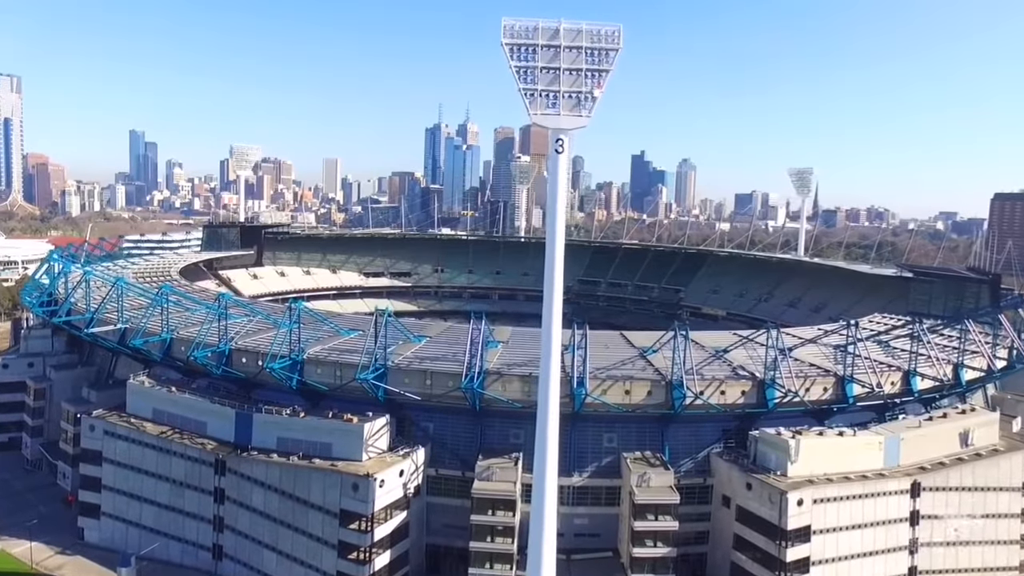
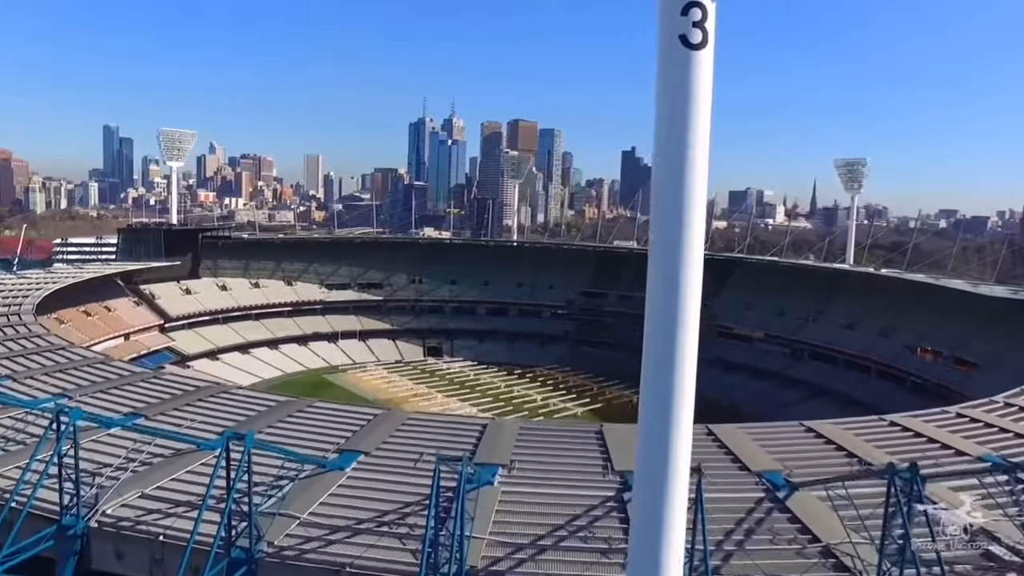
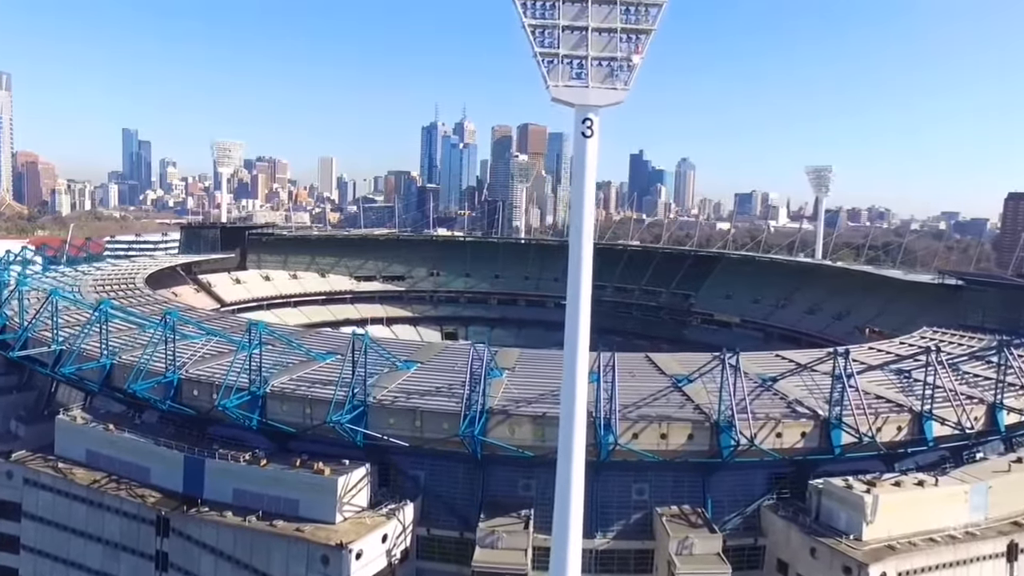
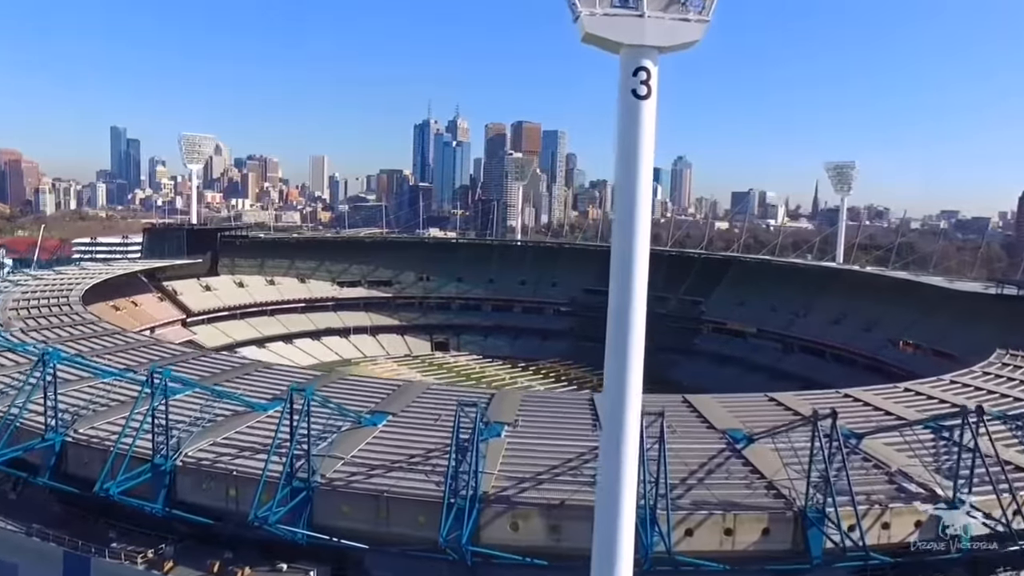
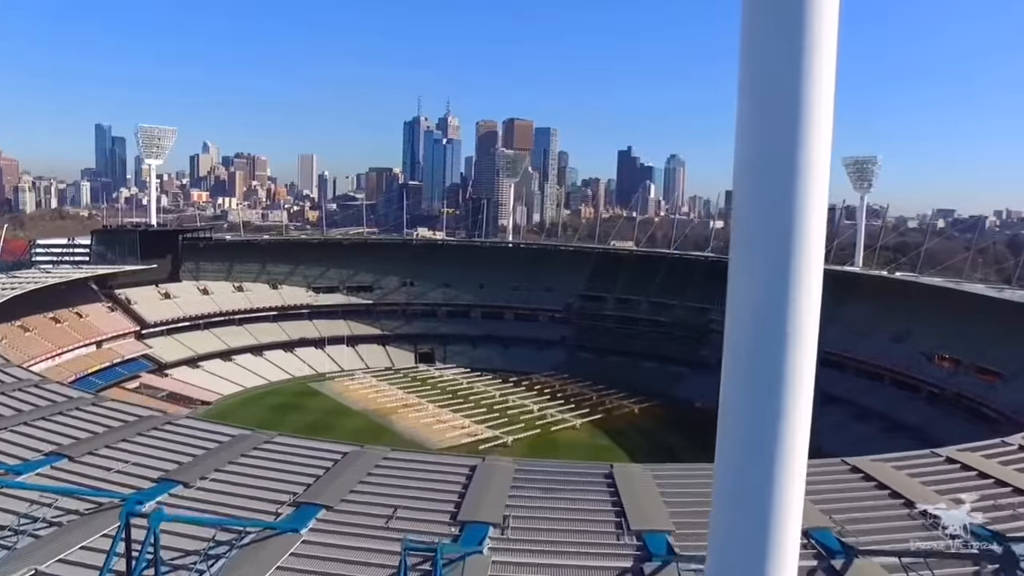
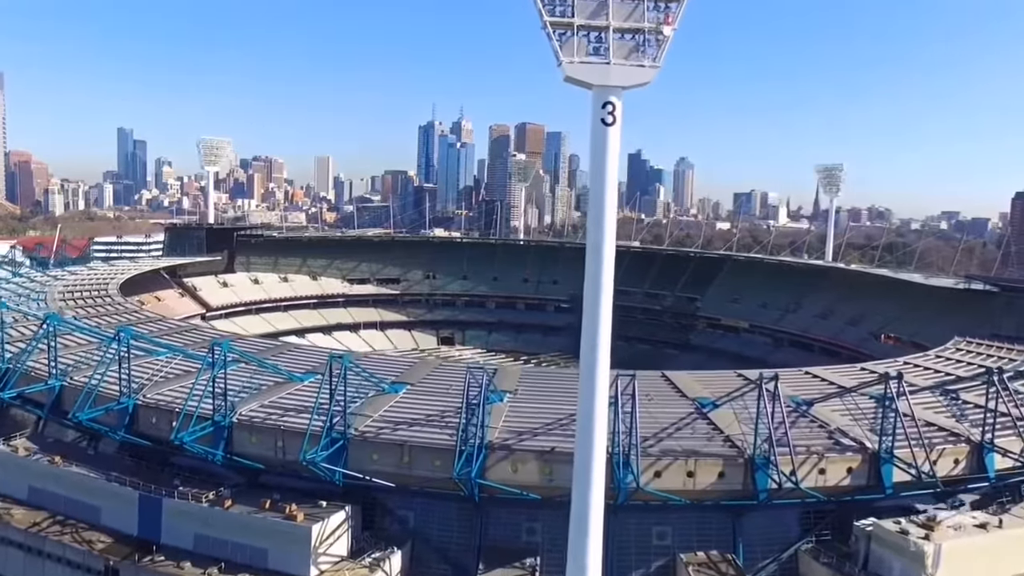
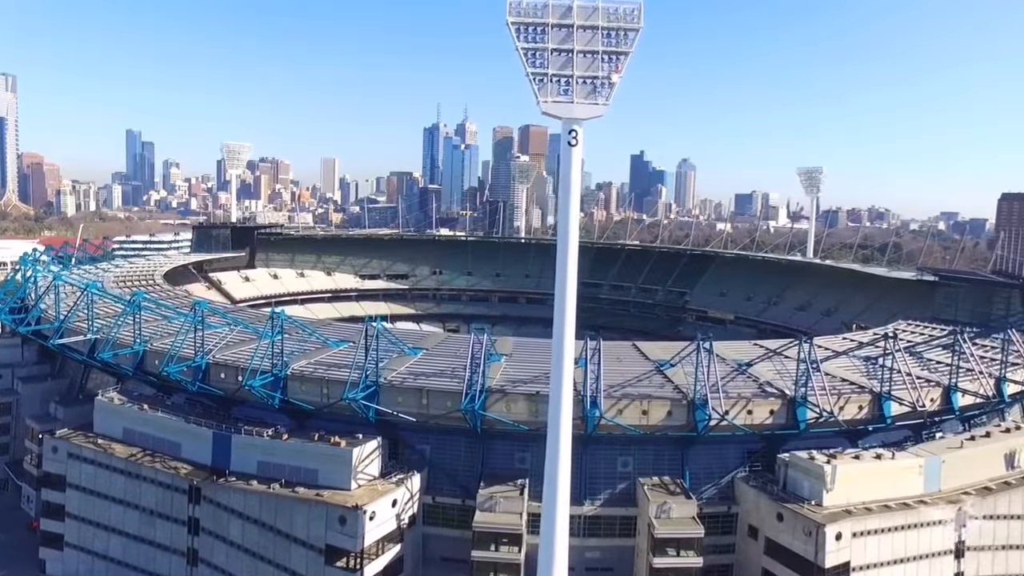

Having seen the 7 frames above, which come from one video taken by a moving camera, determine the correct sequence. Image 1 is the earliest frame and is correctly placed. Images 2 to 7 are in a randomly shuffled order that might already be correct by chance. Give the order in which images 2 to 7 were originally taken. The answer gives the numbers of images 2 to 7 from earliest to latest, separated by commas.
7, 3, 6, 4, 2, 5
